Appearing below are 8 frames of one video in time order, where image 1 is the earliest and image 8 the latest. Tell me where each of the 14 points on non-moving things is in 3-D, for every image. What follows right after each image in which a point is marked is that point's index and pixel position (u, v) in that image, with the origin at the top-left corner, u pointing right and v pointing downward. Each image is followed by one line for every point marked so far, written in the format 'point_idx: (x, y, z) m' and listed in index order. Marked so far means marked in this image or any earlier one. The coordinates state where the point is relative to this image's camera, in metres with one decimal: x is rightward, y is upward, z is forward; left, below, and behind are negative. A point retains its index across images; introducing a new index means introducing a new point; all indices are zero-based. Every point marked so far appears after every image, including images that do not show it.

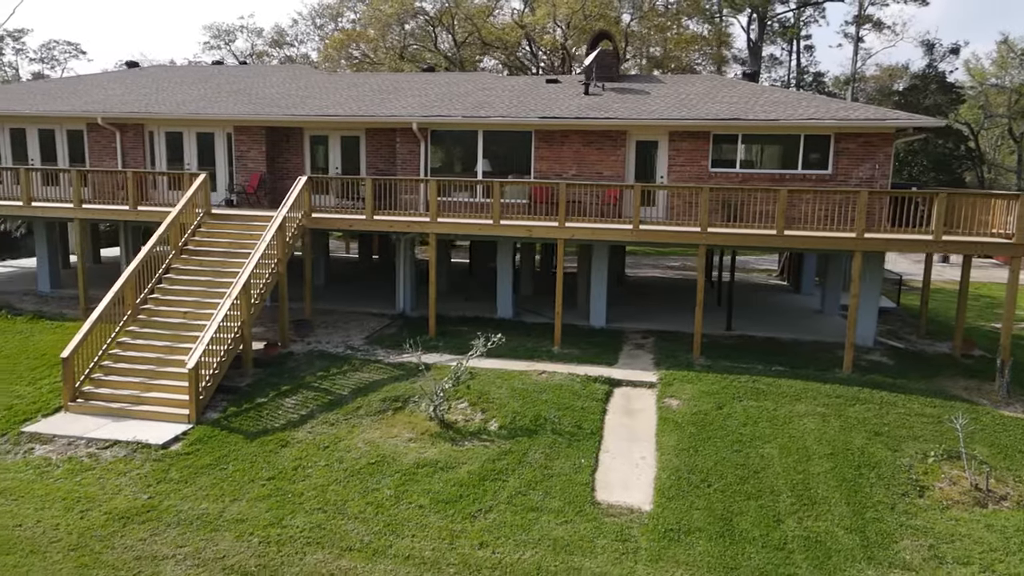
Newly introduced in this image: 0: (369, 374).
0: (-2.5, -1.5, +12.8) m
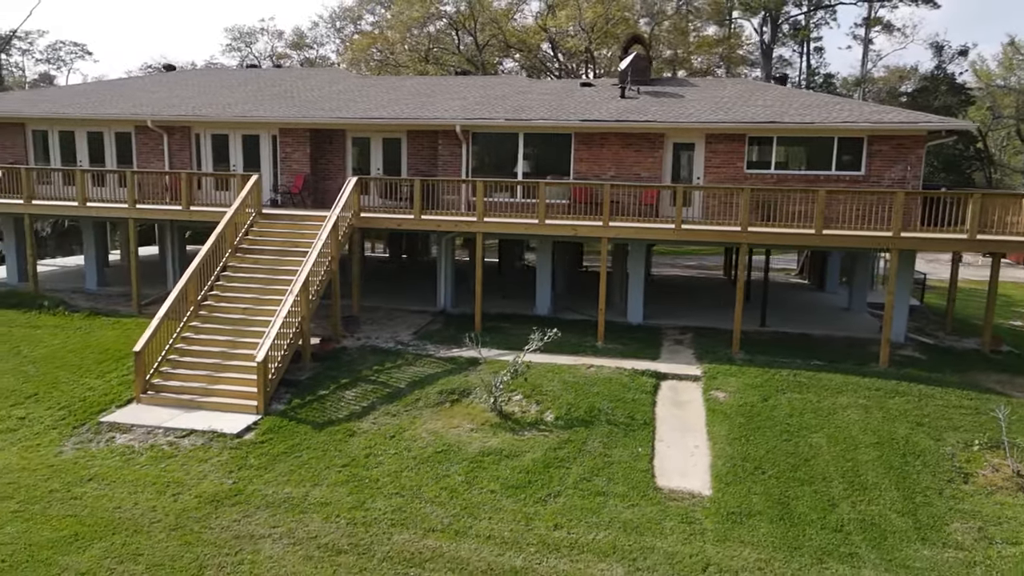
0: (-1.6, -1.4, +13.3) m
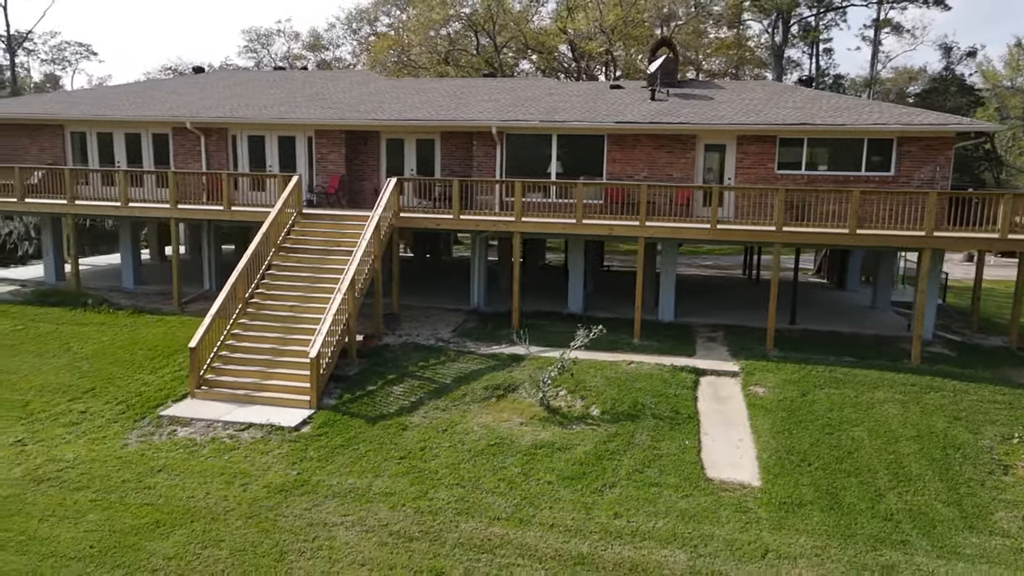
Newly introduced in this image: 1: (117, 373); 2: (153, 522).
0: (-0.8, -1.4, +13.7) m
1: (-7.2, -1.5, +13.3) m
2: (-4.3, -2.8, +8.7) m
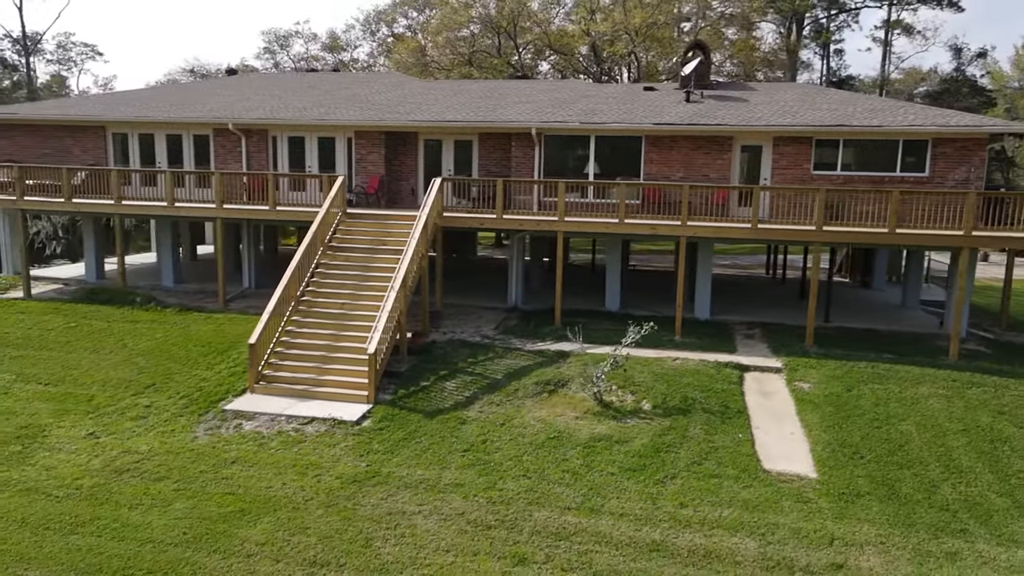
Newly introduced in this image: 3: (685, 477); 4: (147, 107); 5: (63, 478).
0: (+0.1, -1.4, +14.0) m
1: (-6.3, -1.5, +13.6) m
2: (-3.4, -2.7, +9.0) m
3: (+2.4, -2.6, +10.1) m
4: (-9.6, +4.8, +19.2) m
5: (-6.0, -2.6, +9.8) m
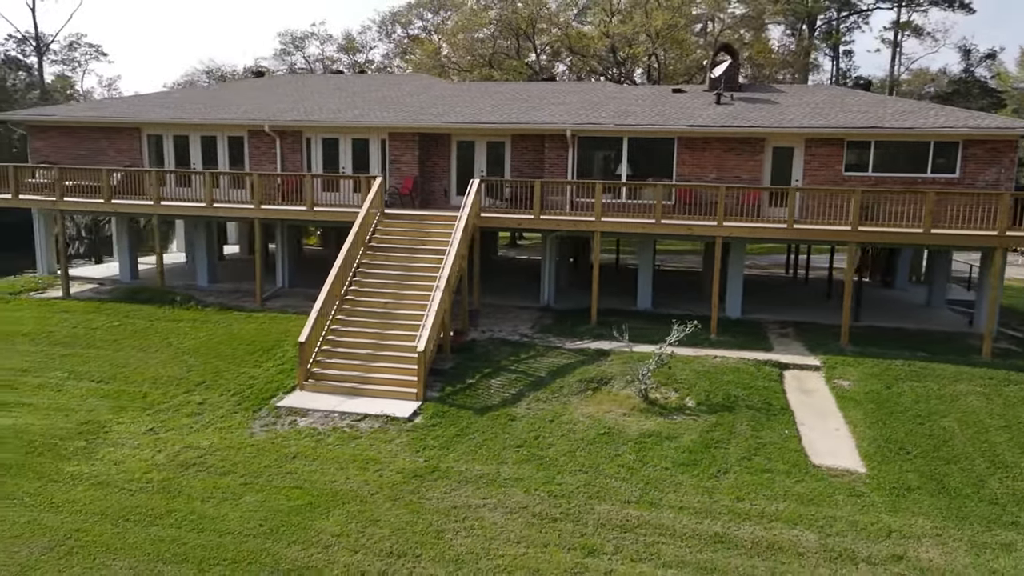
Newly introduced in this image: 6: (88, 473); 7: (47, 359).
0: (+0.9, -1.4, +14.2) m
1: (-5.5, -1.5, +13.8) m
2: (-2.6, -2.7, +9.3) m
3: (+3.2, -2.6, +10.4) m
4: (-8.8, +4.8, +19.5) m
5: (-5.2, -2.5, +10.1) m
6: (-5.8, -2.5, +10.0) m
7: (-9.0, -1.4, +14.2) m
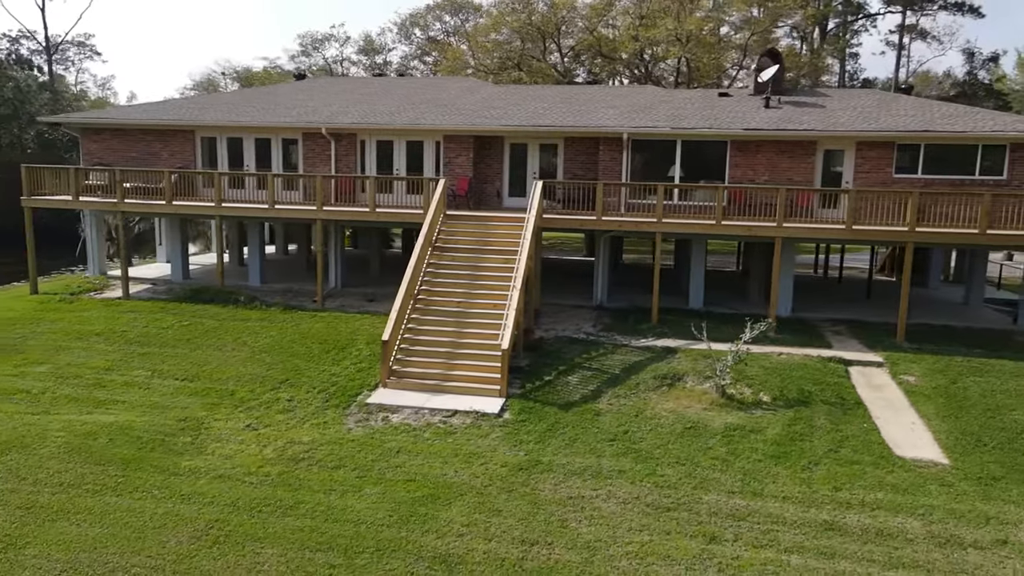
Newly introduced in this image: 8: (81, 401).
0: (+2.3, -1.3, +14.6) m
1: (-4.0, -1.5, +14.1) m
2: (-1.1, -2.7, +9.6) m
3: (+4.7, -2.6, +10.8) m
4: (-7.5, +4.8, +19.7) m
5: (-3.8, -2.5, +10.4) m
6: (-4.3, -2.5, +10.3) m
7: (-7.6, -1.4, +14.5) m
8: (-7.5, -1.9, +12.6) m
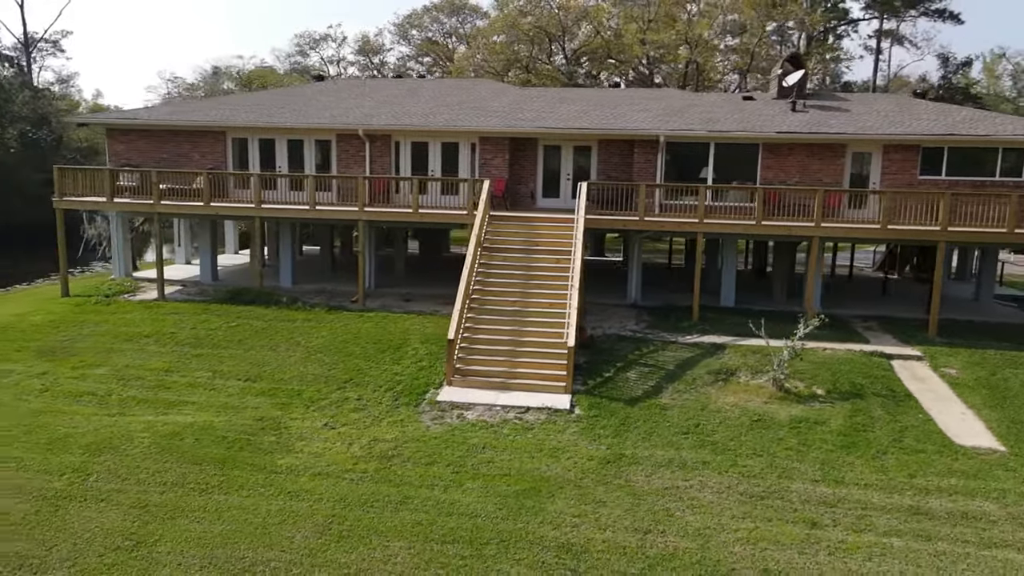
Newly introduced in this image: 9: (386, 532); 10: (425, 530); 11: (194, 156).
0: (+3.4, -1.3, +15.0) m
1: (-2.9, -1.5, +14.3) m
2: (+0.2, -2.7, +9.9) m
3: (+5.9, -2.5, +11.3) m
4: (-6.6, +4.7, +19.7) m
5: (-2.5, -2.5, +10.5) m
6: (-3.0, -2.5, +10.5) m
7: (-6.5, -1.4, +14.5) m
8: (-6.2, -2.0, +12.6) m
9: (-1.5, -2.9, +8.6) m
10: (-1.0, -2.9, +8.7) m
11: (-8.7, +3.6, +19.9) m
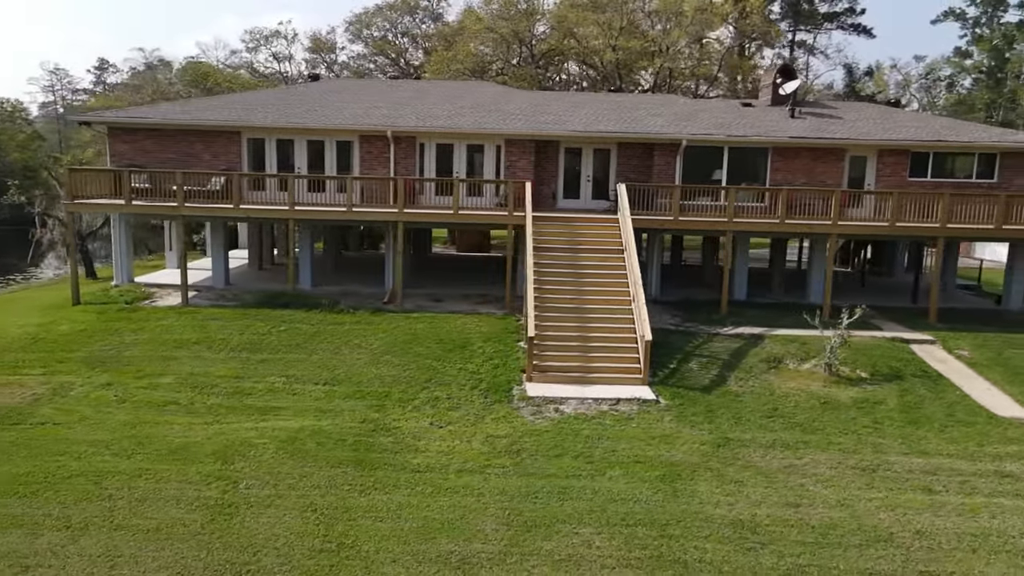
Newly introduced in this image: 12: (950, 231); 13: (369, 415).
0: (+4.6, -1.2, +16.0) m
1: (-1.5, -1.5, +14.4) m
2: (+2.2, -2.7, +10.5) m
3: (+7.7, -2.4, +12.7) m
4: (-6.0, +4.7, +19.3) m
5: (-0.6, -2.5, +10.8) m
6: (-1.1, -2.5, +10.6) m
7: (-5.1, -1.5, +14.1) m
8: (-4.6, -2.0, +12.3) m
9: (+0.7, -2.9, +9.0) m
10: (+1.1, -2.9, +9.1) m
11: (-8.1, +3.5, +19.2) m
12: (+10.6, +1.4, +17.8) m
13: (-2.4, -2.1, +12.4) m
